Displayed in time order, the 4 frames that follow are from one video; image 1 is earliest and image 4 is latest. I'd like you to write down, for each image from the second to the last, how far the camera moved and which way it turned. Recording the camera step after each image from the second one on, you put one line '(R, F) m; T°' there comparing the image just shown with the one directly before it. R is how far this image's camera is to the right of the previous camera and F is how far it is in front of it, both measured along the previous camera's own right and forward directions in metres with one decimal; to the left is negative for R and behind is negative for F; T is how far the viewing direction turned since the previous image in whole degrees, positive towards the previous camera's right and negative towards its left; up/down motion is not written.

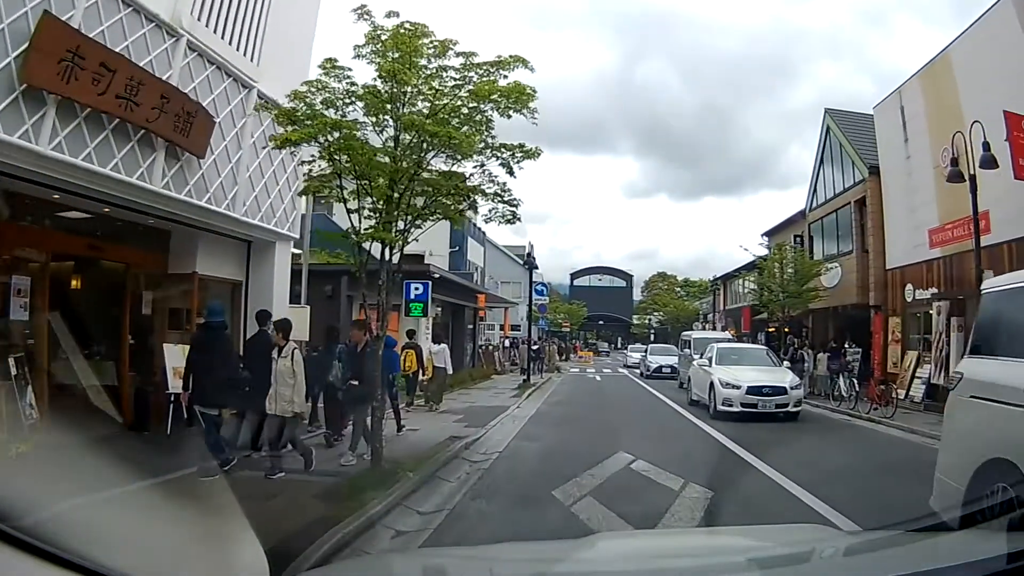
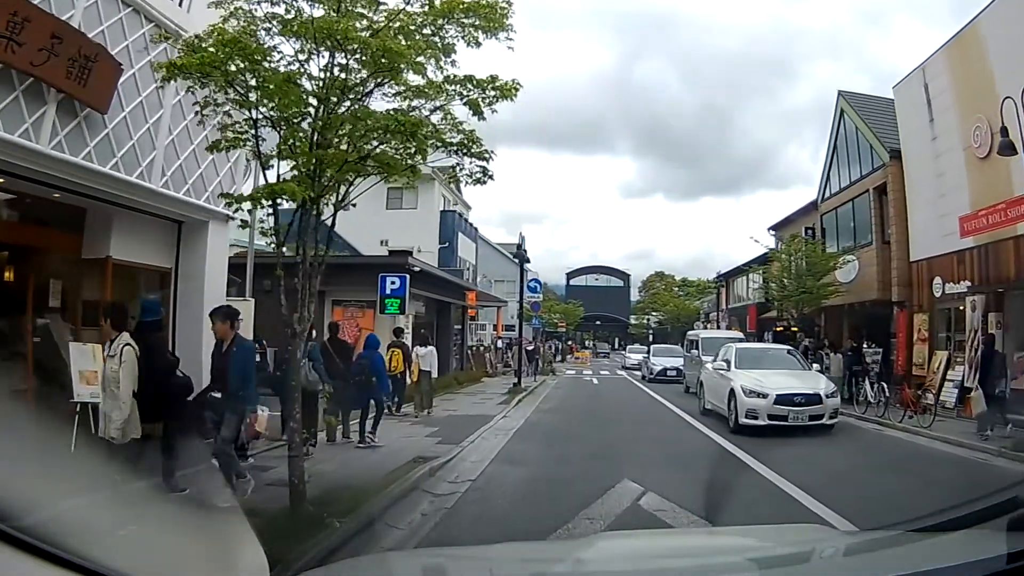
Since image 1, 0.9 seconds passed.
(+0.1, +0.5) m; 0°
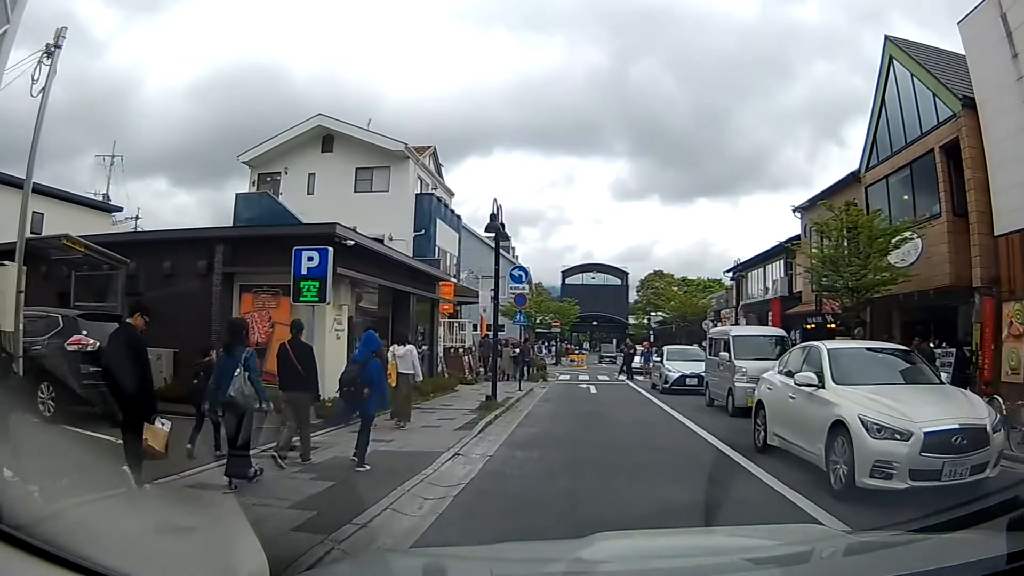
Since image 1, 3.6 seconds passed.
(+0.1, +1.1) m; 0°
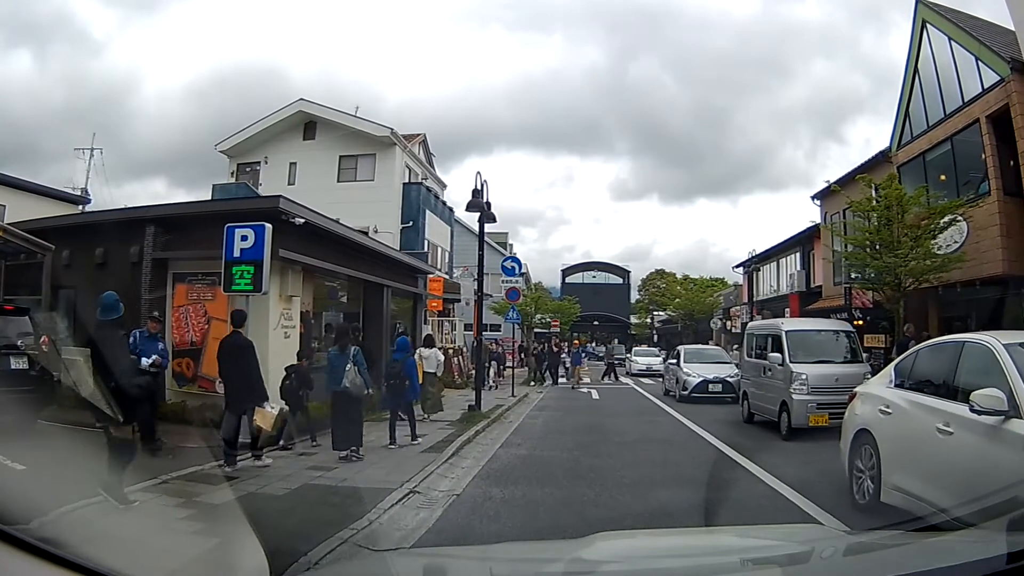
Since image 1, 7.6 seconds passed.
(+0.1, +0.6) m; 0°
